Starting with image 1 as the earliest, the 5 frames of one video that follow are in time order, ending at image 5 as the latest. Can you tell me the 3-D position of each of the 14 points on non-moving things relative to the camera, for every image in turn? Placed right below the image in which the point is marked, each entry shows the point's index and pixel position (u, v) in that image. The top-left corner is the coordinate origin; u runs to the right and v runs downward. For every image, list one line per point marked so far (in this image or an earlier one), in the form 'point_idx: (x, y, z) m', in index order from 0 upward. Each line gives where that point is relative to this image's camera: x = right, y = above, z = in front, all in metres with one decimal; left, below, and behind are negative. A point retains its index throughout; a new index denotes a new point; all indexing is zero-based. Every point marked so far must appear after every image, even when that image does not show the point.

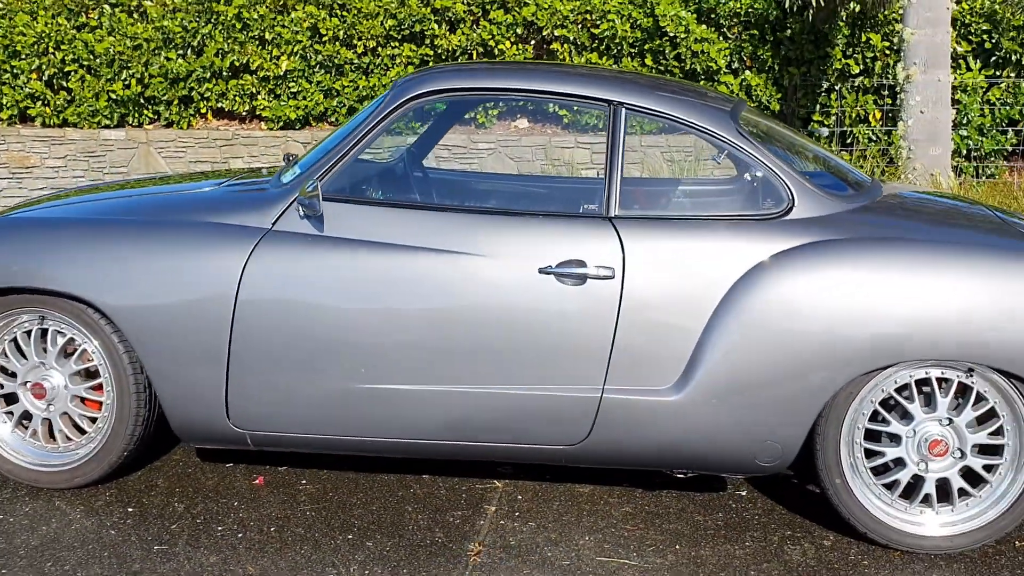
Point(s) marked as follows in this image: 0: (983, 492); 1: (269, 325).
0: (+1.4, -0.6, +2.9) m
1: (-0.7, -0.1, +3.0) m
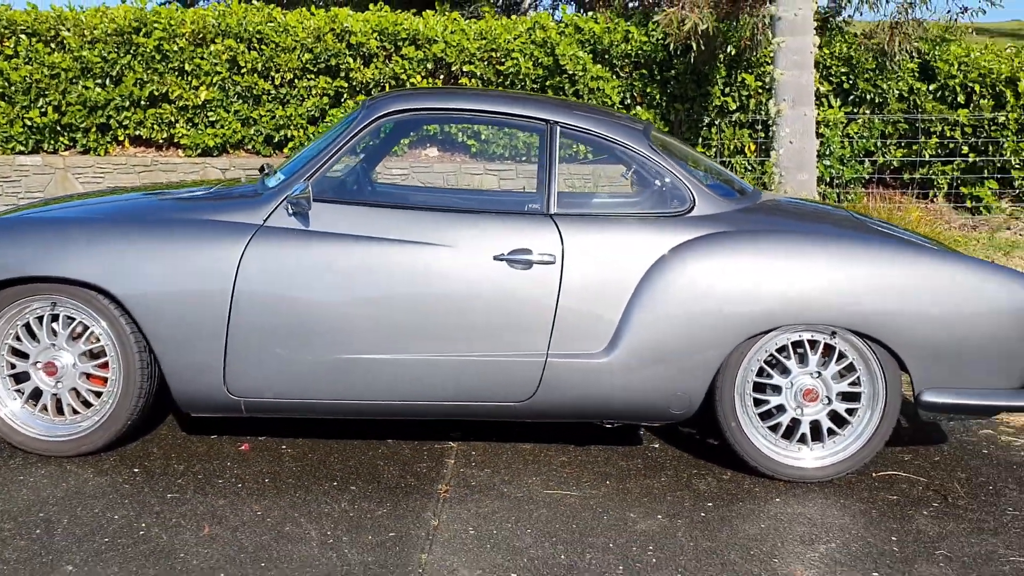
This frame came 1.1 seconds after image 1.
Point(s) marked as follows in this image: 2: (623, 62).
0: (+1.2, -0.5, +3.6) m
1: (-0.9, -0.1, +3.5) m
2: (+1.1, +2.1, +9.4) m
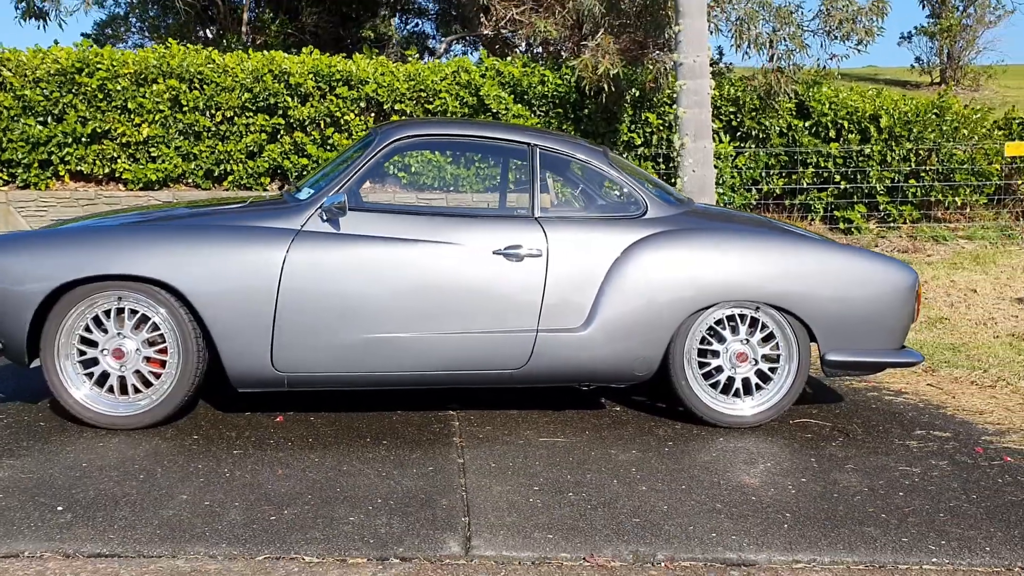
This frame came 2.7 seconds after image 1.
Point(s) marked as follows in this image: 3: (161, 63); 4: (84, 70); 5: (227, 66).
0: (+1.2, -0.5, +4.6) m
1: (-0.9, 0.0, +4.3) m
2: (+0.3, +2.0, +10.4) m
3: (-3.6, +2.3, +10.0) m
4: (-4.3, +2.2, +9.9) m
5: (-2.9, +2.3, +10.1) m
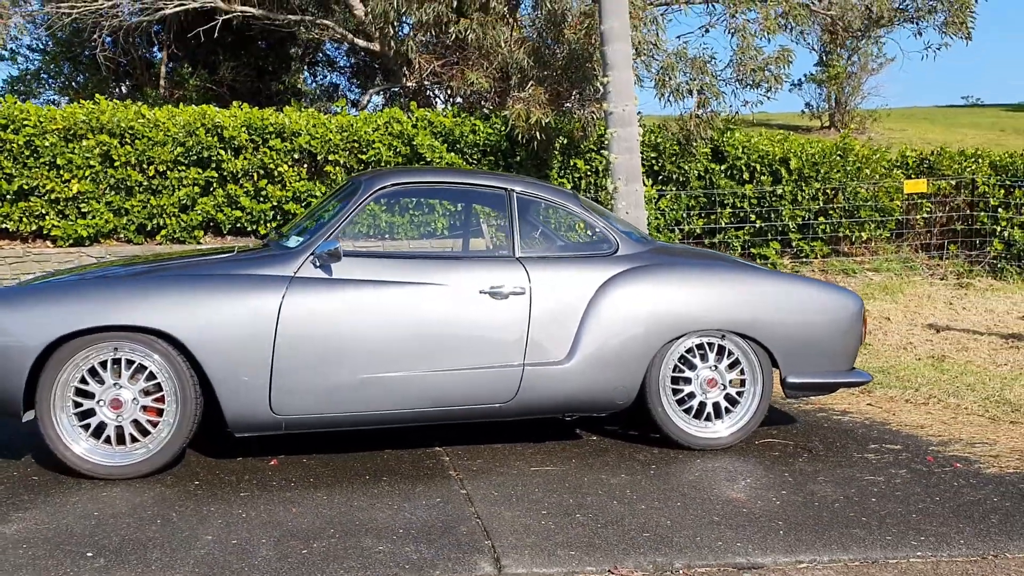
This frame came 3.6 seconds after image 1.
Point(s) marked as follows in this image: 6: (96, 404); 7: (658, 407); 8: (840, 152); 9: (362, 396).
0: (+1.1, -0.6, +4.9) m
1: (-0.9, -0.2, +4.4) m
2: (-0.4, +1.5, +10.7) m
3: (-4.3, +1.7, +10.0) m
4: (-5.0, +1.6, +9.8) m
5: (-3.6, +1.7, +10.1) m
6: (-1.8, -0.5, +4.3) m
7: (+0.7, -0.6, +4.8) m
8: (+3.8, +1.6, +11.5) m
9: (-0.7, -0.5, +4.5) m
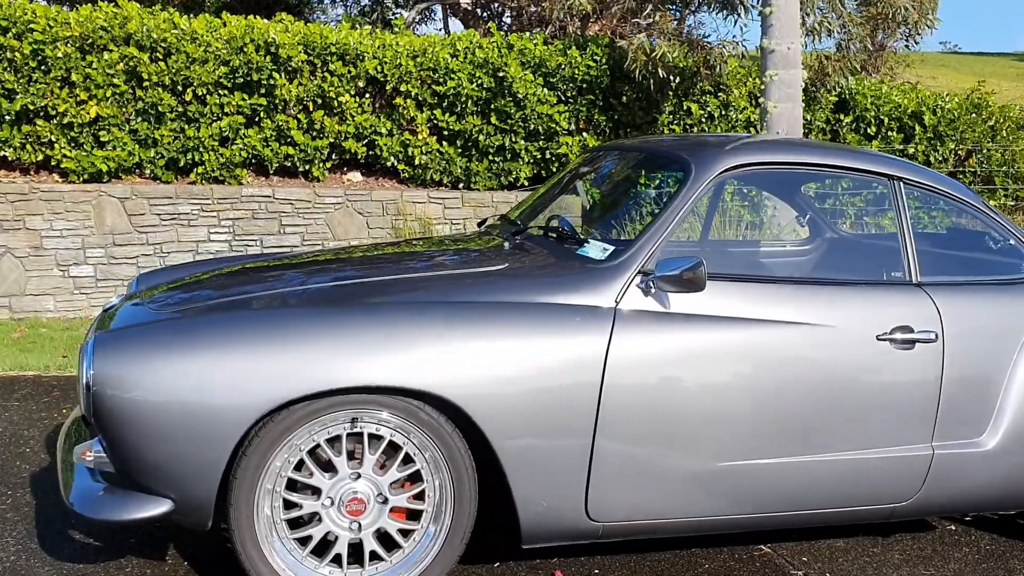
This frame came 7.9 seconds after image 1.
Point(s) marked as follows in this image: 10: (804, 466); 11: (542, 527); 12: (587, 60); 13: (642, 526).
0: (+2.3, -0.8, +3.5) m
1: (+0.3, -0.3, +2.8) m
2: (+0.5, +1.8, +9.0) m
3: (-3.2, +2.1, +8.0) m
4: (-3.9, +2.0, +7.8) m
5: (-2.6, +2.1, +8.2) m
6: (-0.5, -0.6, +2.7) m
7: (+1.9, -0.7, +3.4) m
8: (+4.7, +1.8, +10.0) m
9: (+0.6, -0.6, +2.9) m
10: (+0.9, -0.5, +3.0) m
11: (+0.1, -0.7, +2.9) m
12: (+0.7, +2.0, +8.9) m
13: (+0.4, -0.7, +3.0) m
